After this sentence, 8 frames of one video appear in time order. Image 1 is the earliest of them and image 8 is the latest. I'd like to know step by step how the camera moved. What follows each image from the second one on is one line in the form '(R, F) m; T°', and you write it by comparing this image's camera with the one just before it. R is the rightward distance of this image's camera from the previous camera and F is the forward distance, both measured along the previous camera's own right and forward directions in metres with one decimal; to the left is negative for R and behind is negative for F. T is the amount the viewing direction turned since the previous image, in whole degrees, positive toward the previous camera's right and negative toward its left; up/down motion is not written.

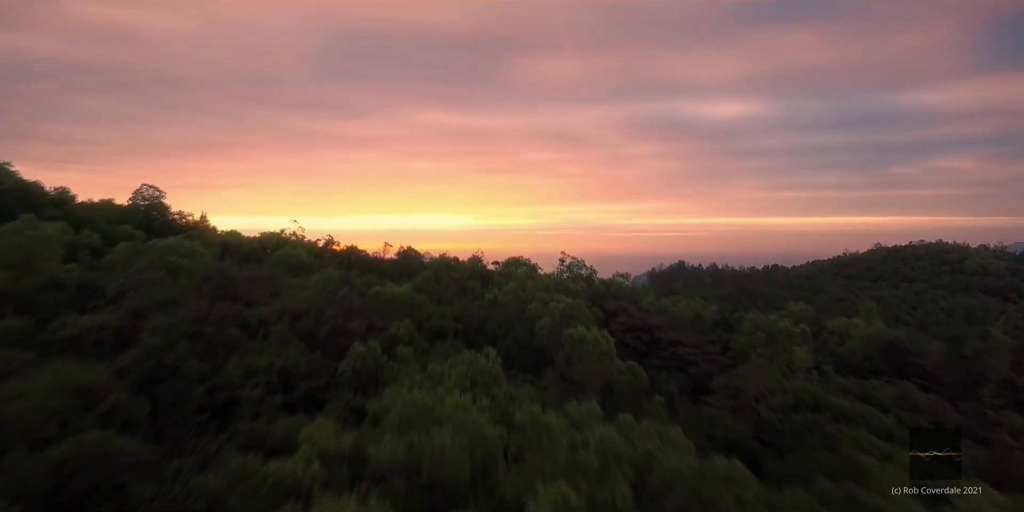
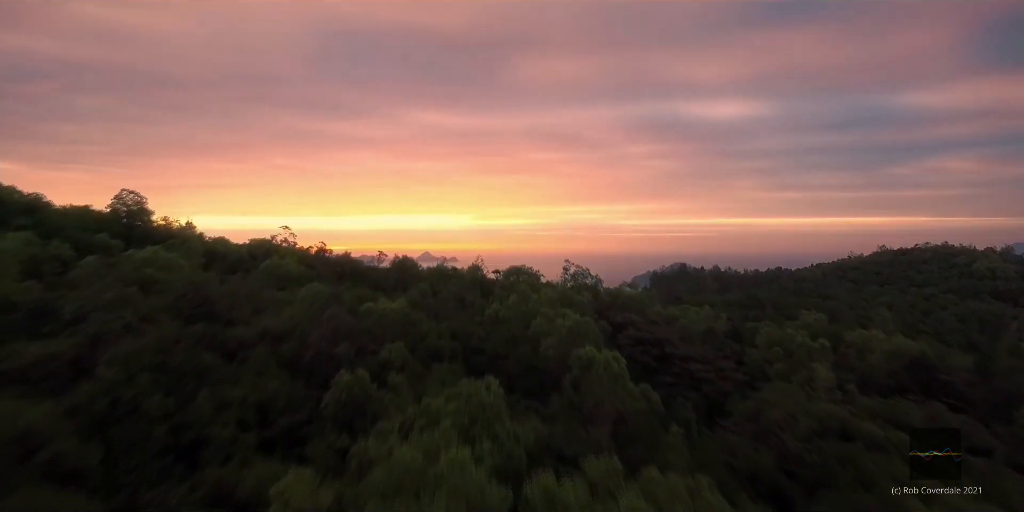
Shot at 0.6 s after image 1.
(-0.1, +0.7) m; 0°
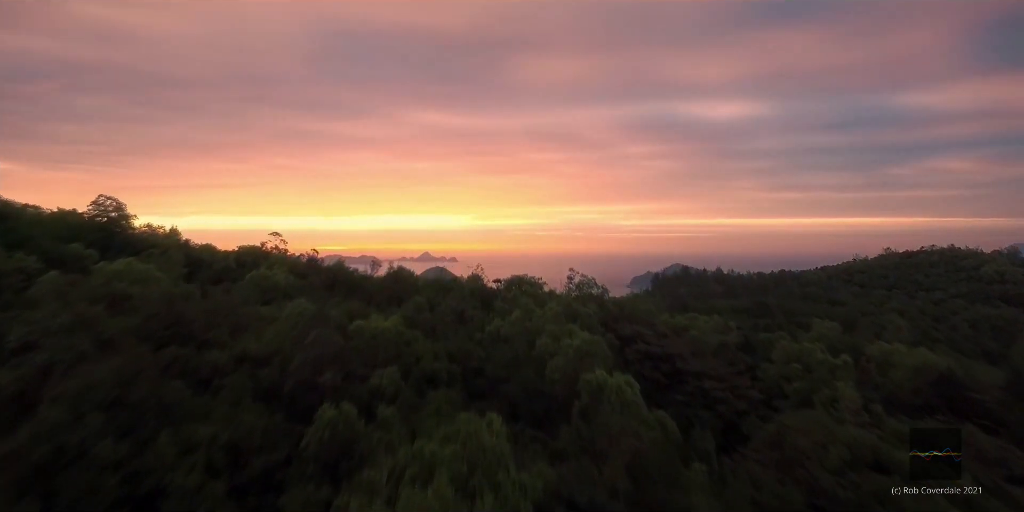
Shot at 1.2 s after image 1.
(-0.1, +0.7) m; 0°
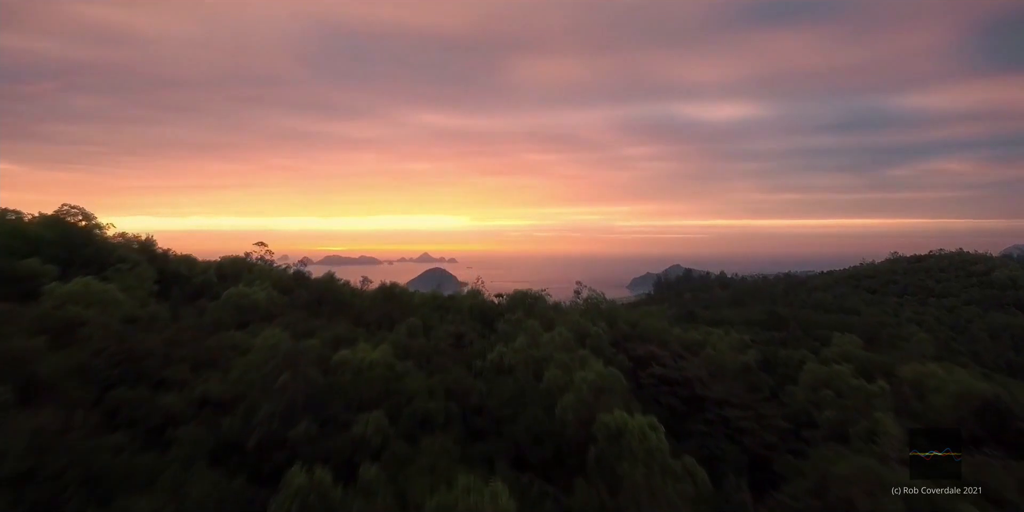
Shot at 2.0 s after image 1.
(-0.1, +0.9) m; 0°
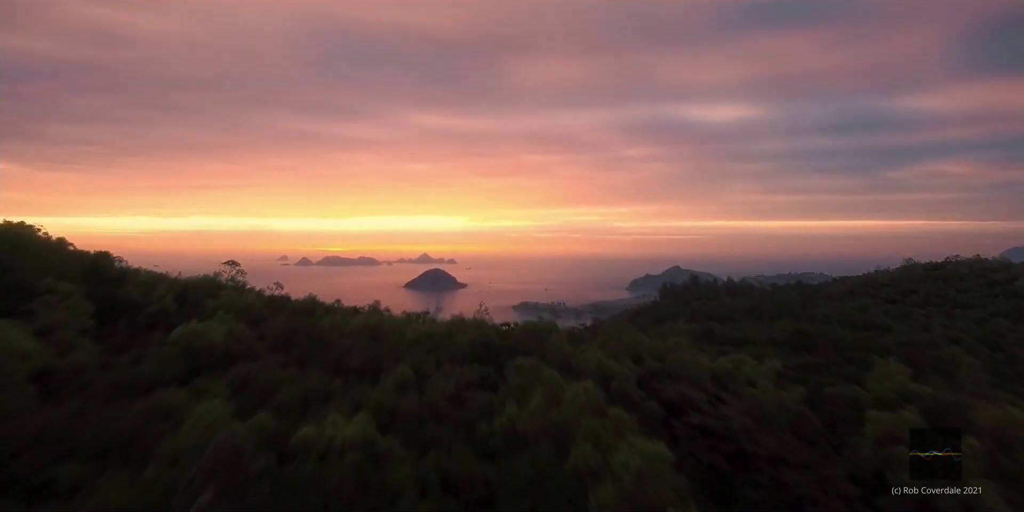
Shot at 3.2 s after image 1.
(-0.3, +1.6) m; 0°
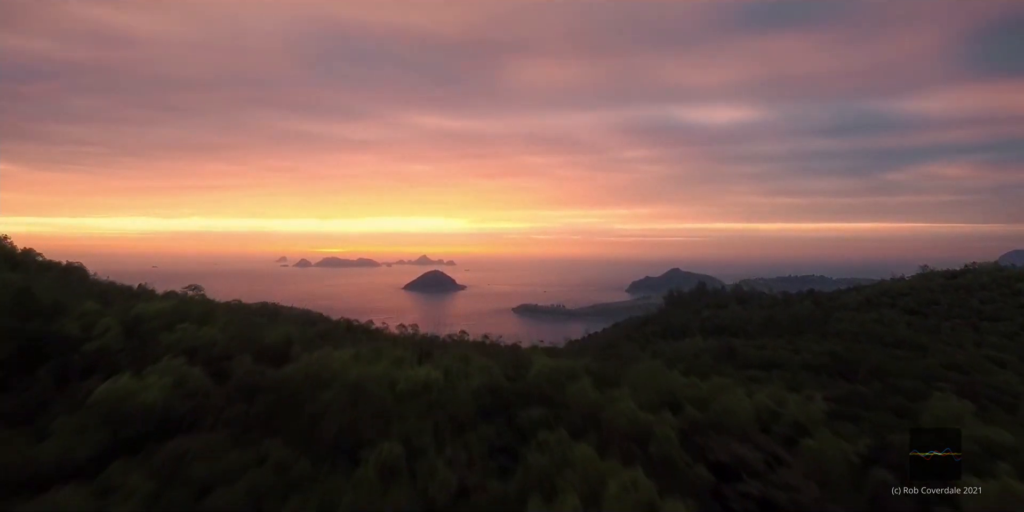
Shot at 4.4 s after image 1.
(-0.4, +1.6) m; 0°
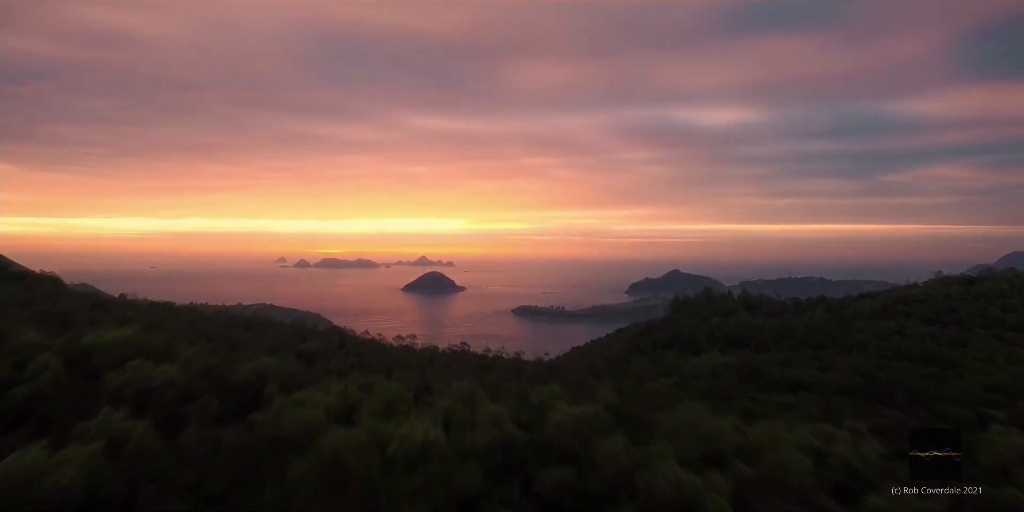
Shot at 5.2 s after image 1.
(-0.3, +1.3) m; 0°
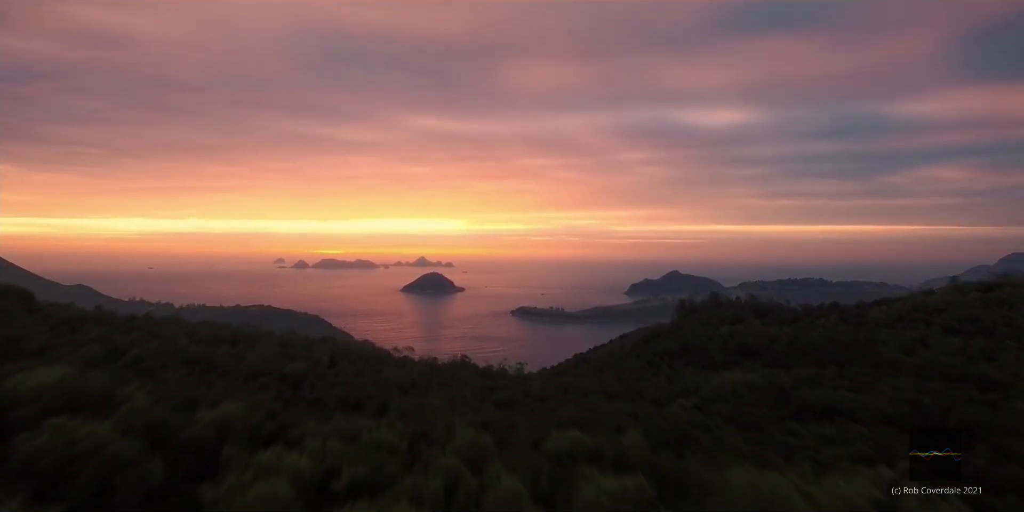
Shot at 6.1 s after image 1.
(-0.3, +1.4) m; 0°
